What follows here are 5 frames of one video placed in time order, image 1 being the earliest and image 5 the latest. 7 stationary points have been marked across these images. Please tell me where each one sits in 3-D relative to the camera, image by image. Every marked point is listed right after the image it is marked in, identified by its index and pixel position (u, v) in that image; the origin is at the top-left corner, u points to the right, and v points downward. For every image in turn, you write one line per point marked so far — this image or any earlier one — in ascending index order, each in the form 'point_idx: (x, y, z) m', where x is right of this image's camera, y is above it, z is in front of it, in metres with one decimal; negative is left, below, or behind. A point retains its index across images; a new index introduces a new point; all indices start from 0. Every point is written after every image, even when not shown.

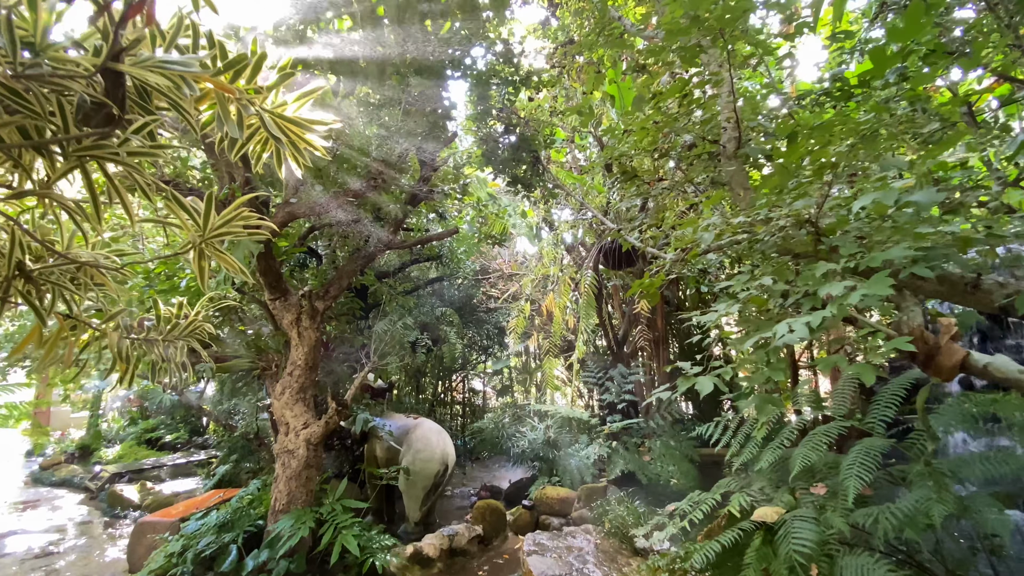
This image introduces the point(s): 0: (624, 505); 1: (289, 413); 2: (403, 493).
0: (+0.6, -1.2, +2.7) m
1: (-1.4, -0.8, +3.0) m
2: (-0.8, -1.6, +3.7) m
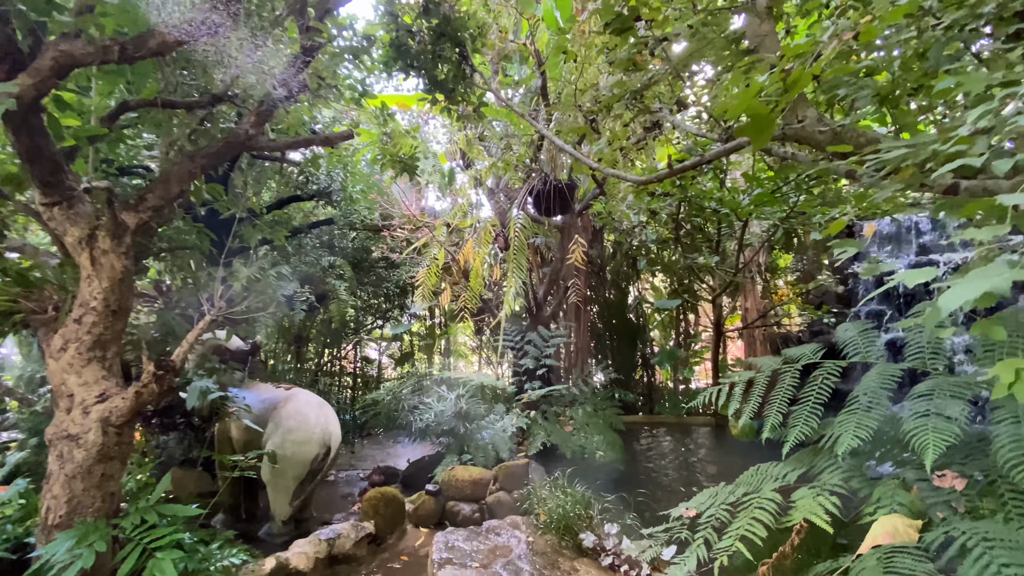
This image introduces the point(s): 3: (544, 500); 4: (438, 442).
0: (+0.2, -0.9, +2.1) m
1: (-1.8, -0.4, +1.9) m
2: (-1.4, -1.1, +2.8) m
3: (+0.2, -0.9, +2.1) m
4: (-0.6, -1.2, +3.7) m
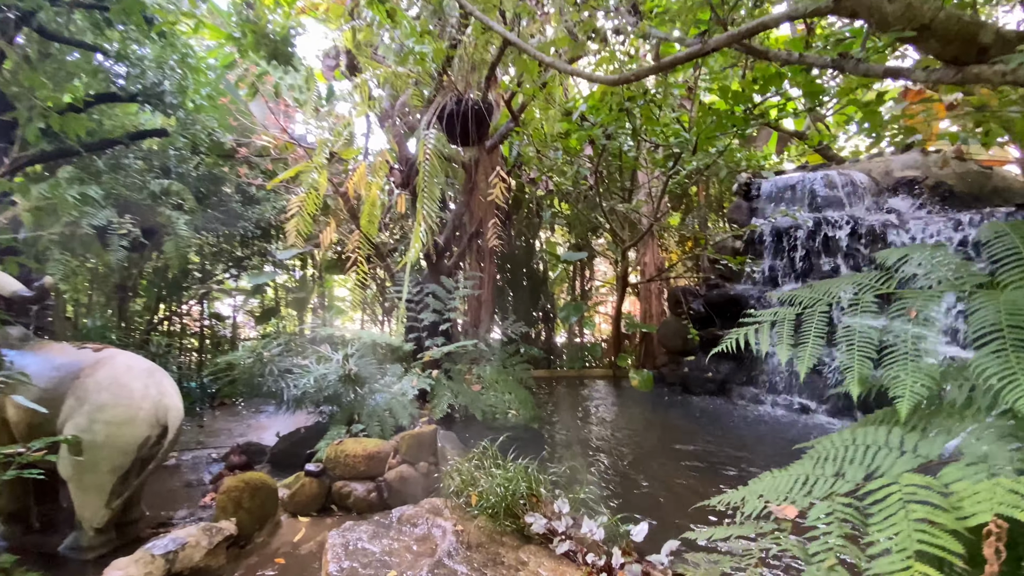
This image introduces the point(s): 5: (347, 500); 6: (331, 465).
0: (-0.1, -0.6, +1.8) m
1: (-1.9, -0.1, +1.0) m
2: (-1.8, -0.8, +2.0) m
3: (-0.1, -0.7, +1.7) m
4: (-1.2, -0.8, +3.1) m
5: (-0.8, -1.1, +2.4) m
6: (-0.9, -0.9, +2.5) m
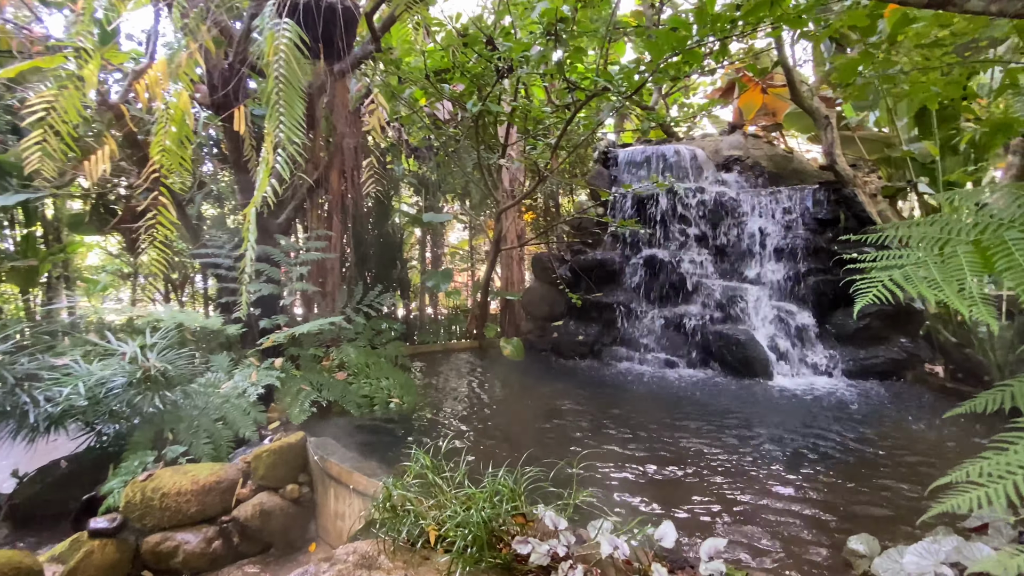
0: (-0.2, -0.5, +1.3) m
1: (-1.6, -0.1, -0.1) m
2: (-1.9, -0.7, +0.8) m
3: (-0.2, -0.6, +1.2) m
4: (-1.8, -0.6, +2.0) m
5: (-1.1, -0.9, +1.6) m
6: (-1.3, -0.8, +1.6) m
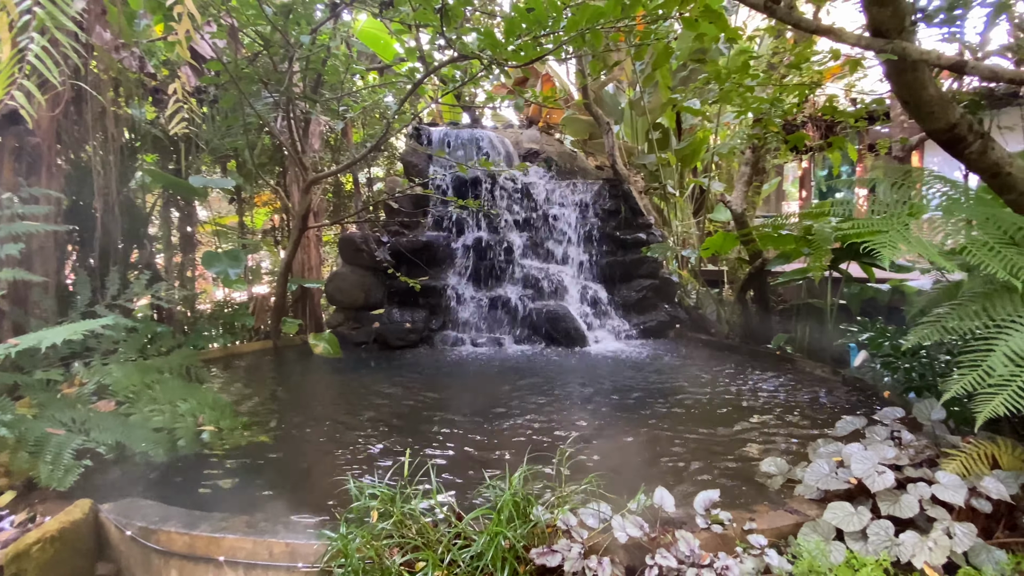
0: (-0.2, -0.5, +1.0) m
1: (-0.7, -0.1, -1.0) m
2: (-1.4, -0.7, -0.3) m
3: (-0.2, -0.5, +0.9) m
4: (-2.0, -0.6, +0.9) m
5: (-1.2, -0.9, +0.8) m
6: (-1.3, -0.8, +0.8) m
